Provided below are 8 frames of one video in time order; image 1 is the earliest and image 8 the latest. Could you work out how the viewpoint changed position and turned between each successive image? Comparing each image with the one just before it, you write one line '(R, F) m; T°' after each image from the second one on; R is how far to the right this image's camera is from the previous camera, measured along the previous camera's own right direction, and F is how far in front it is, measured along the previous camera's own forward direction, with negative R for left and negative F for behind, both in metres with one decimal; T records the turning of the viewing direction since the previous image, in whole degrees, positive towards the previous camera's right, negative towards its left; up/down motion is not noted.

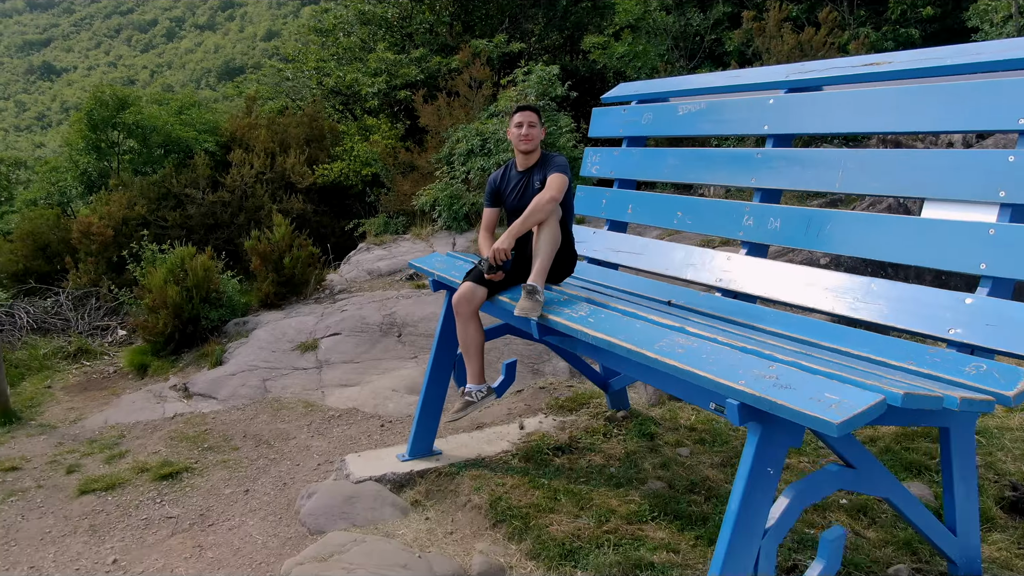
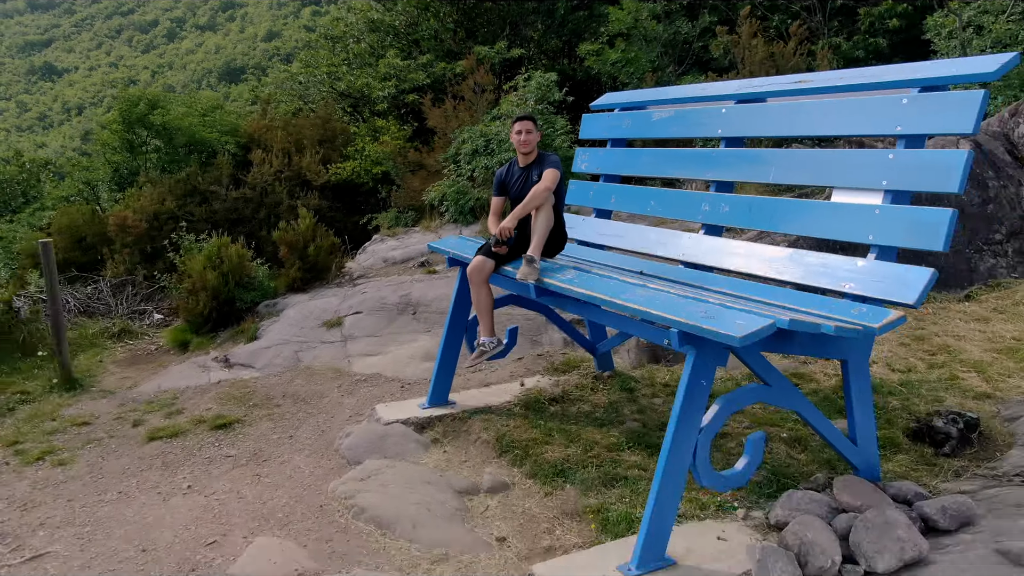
(0.0, -0.5) m; 0°
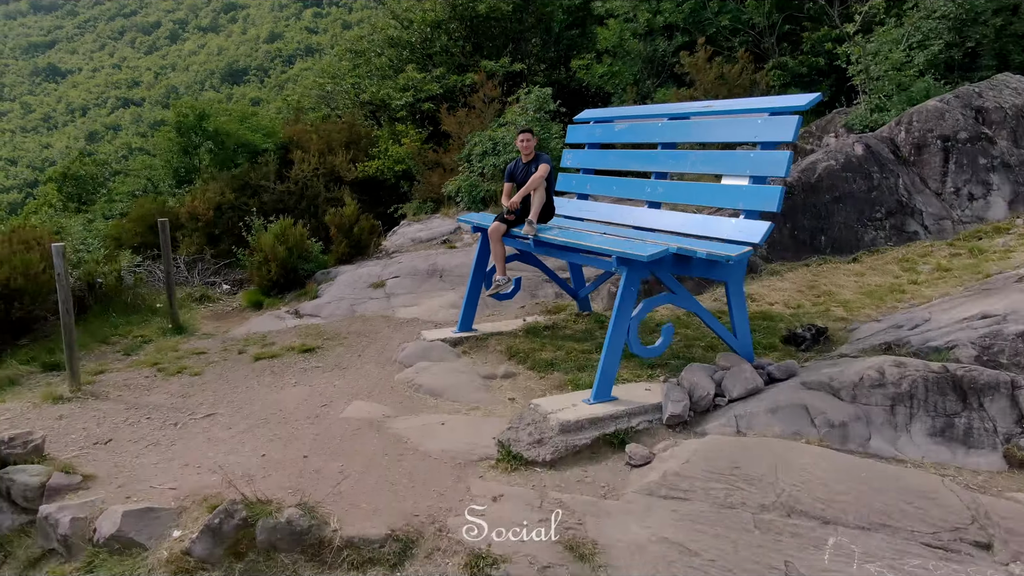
(0.0, -1.3) m; 0°
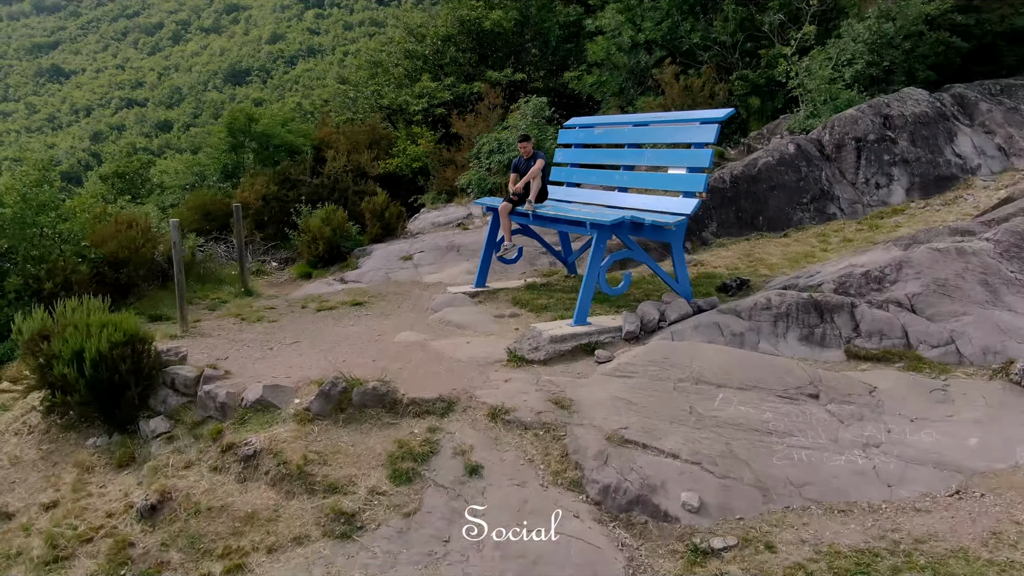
(0.0, -1.4) m; 0°
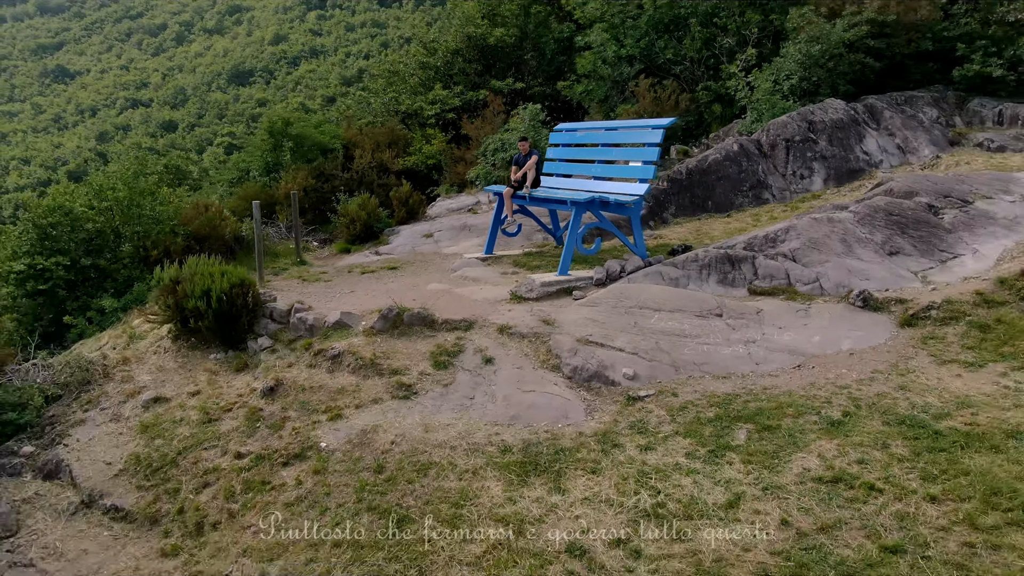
(0.0, -1.7) m; 0°
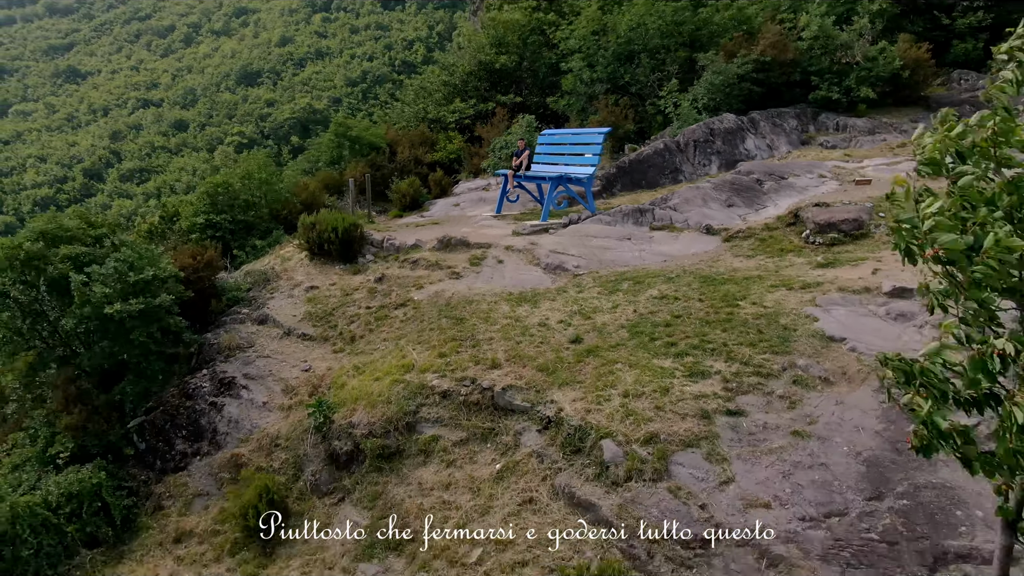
(0.0, -4.2) m; 0°
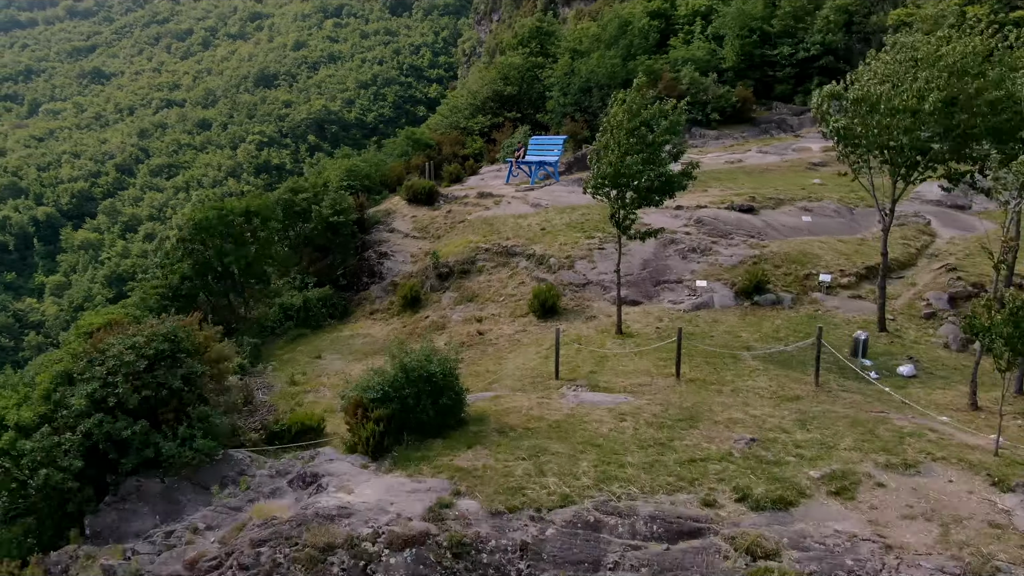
(-0.1, -9.5) m; 0°
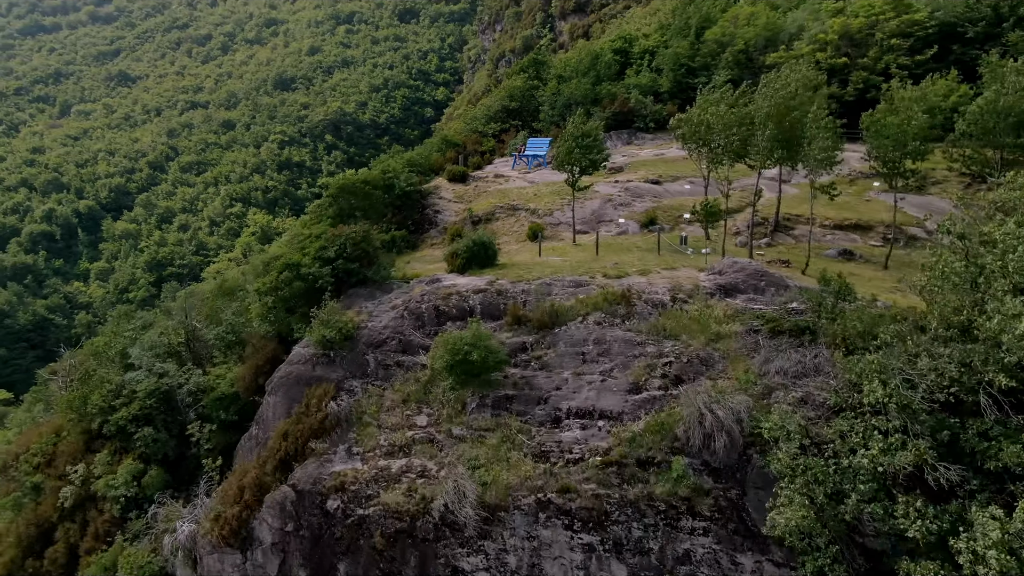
(-0.2, -10.9) m; 0°
